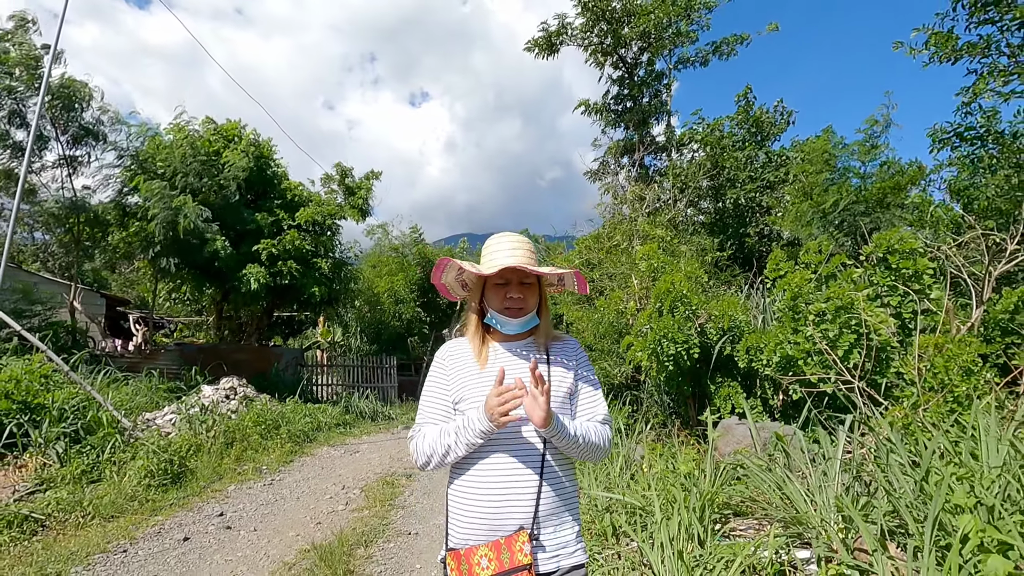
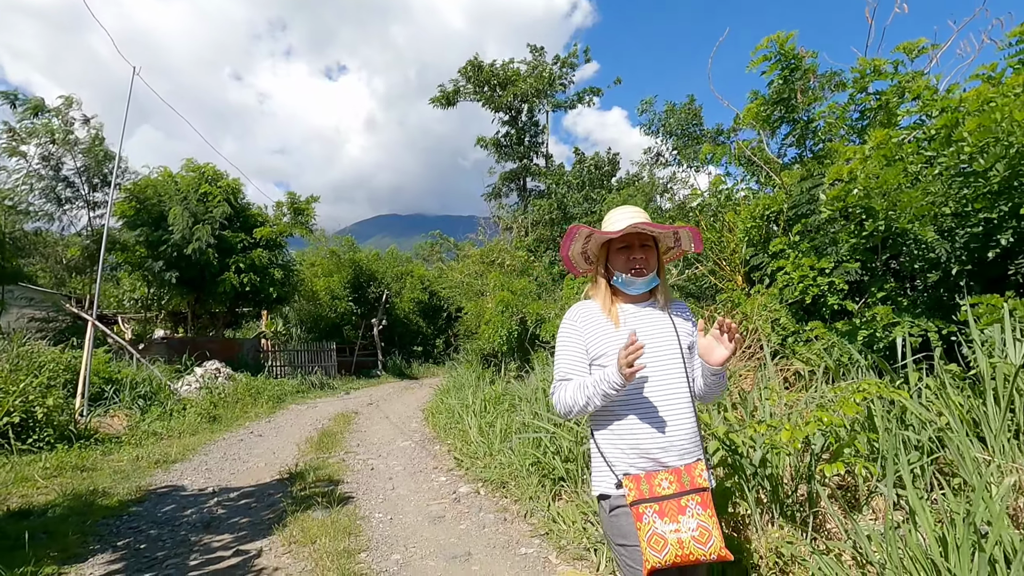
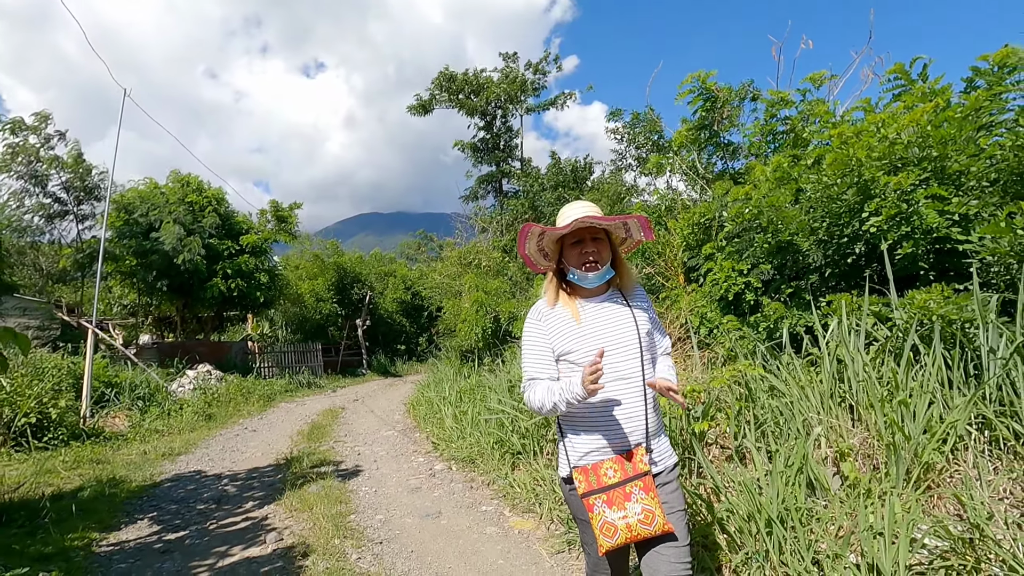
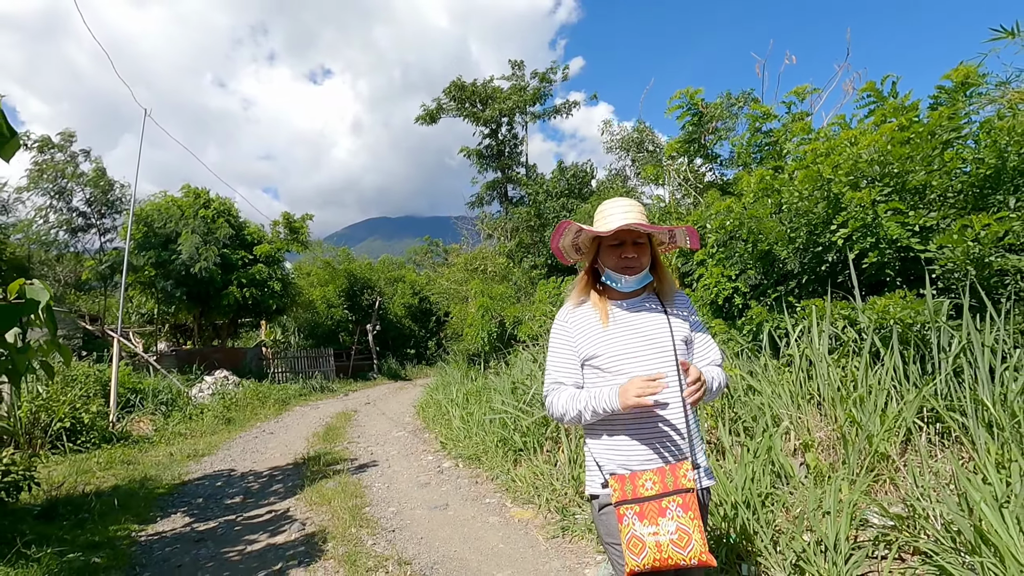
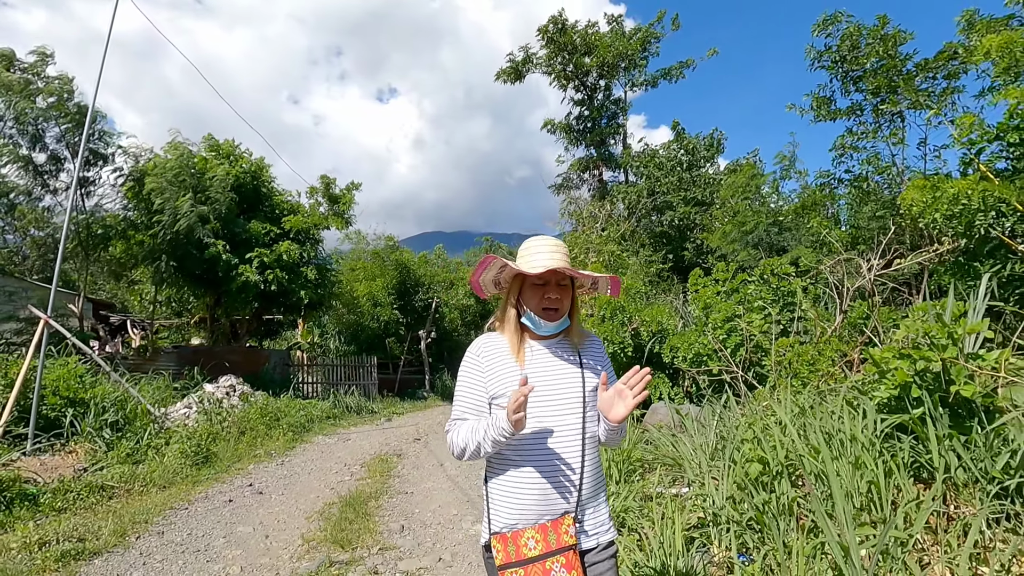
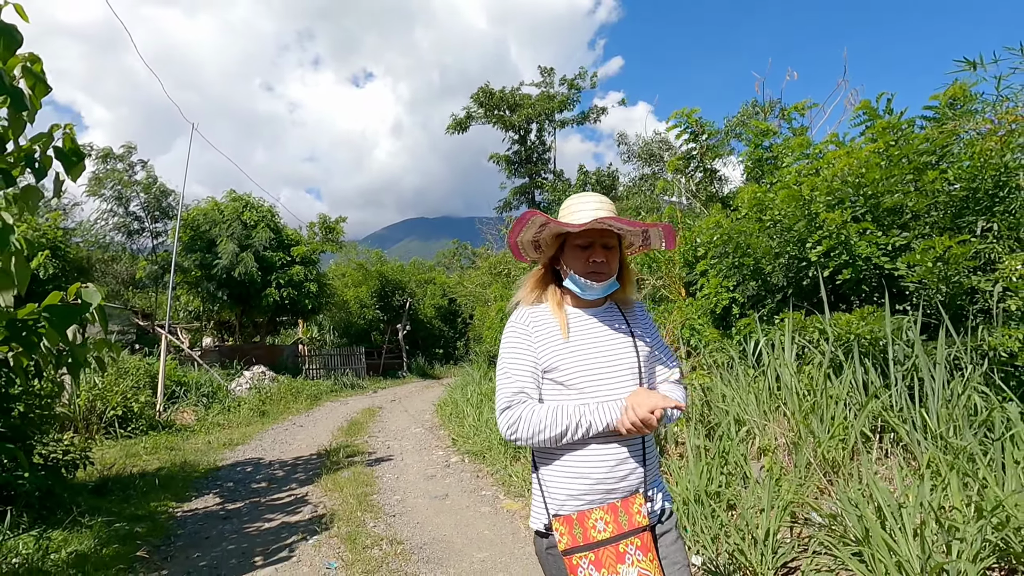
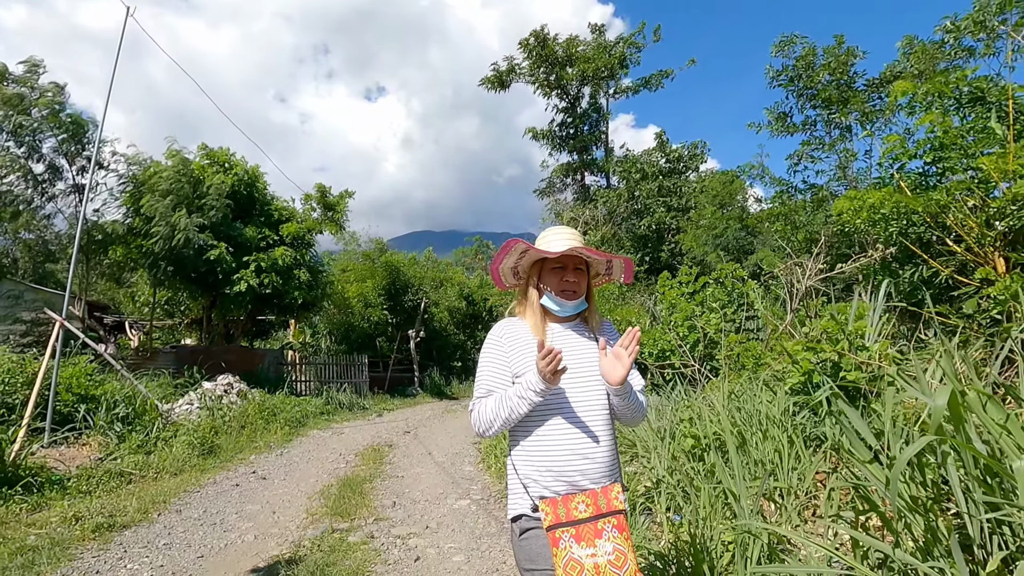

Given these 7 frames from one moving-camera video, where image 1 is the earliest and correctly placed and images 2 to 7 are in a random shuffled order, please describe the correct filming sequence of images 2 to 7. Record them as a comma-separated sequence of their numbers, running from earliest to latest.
5, 7, 2, 3, 4, 6
